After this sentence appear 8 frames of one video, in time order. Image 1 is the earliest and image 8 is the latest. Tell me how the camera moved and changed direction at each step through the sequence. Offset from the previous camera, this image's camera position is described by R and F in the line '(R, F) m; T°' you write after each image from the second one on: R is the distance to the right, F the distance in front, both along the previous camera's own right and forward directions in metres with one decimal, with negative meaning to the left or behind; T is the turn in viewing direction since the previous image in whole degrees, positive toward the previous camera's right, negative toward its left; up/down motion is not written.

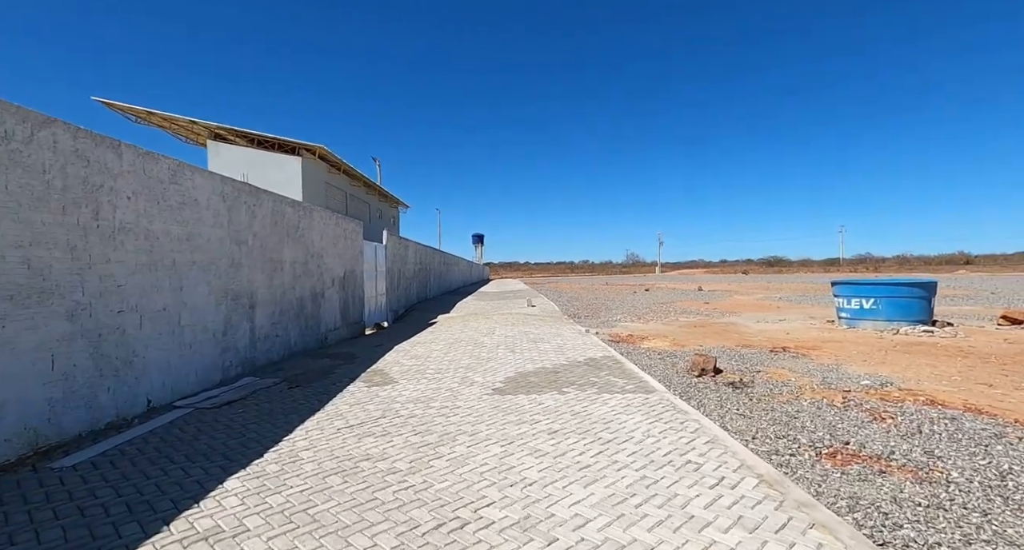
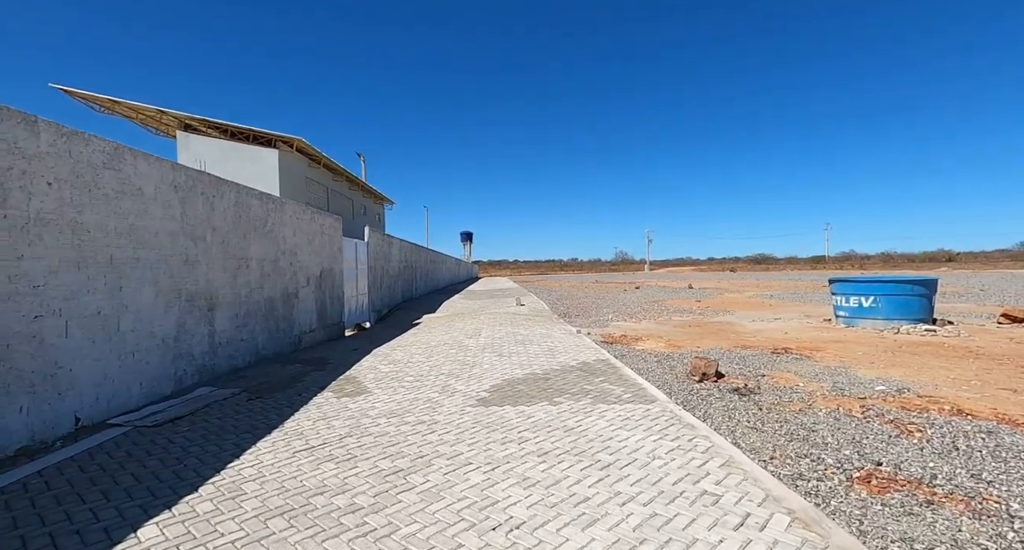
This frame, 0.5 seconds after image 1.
(0.0, +0.5) m; +1°
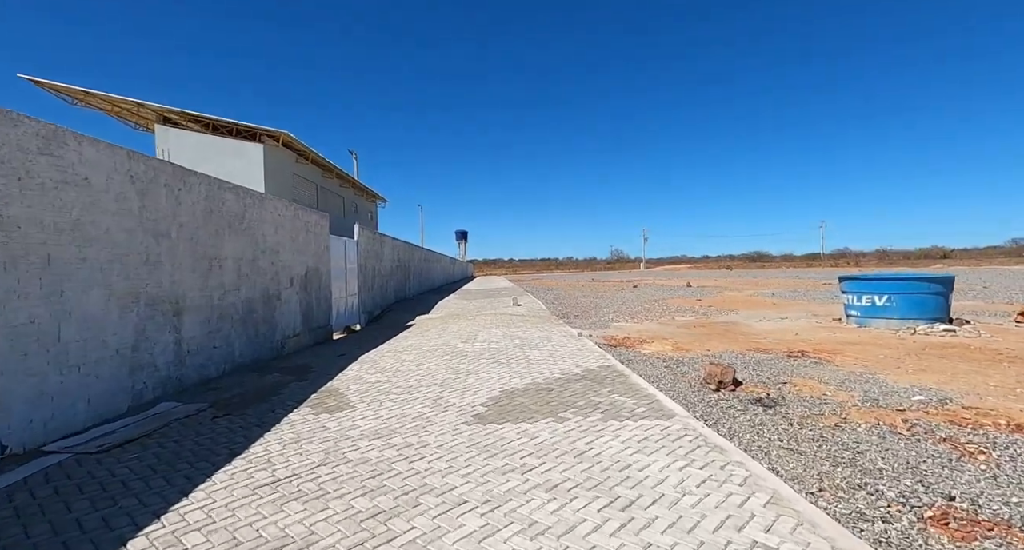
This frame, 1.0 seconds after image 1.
(0.0, +0.5) m; +1°
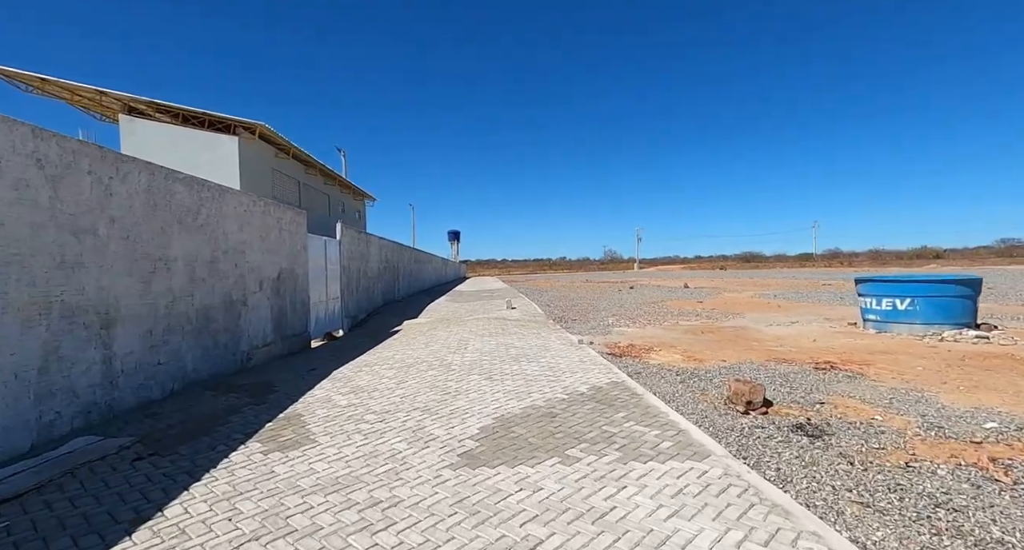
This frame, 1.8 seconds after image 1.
(0.0, +0.7) m; +1°
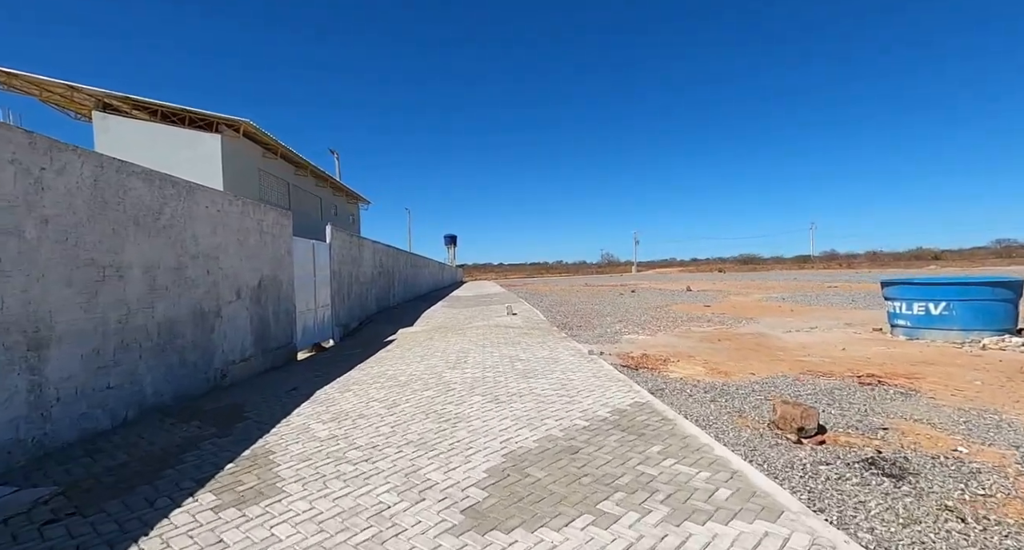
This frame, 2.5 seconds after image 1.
(-0.1, +0.7) m; 0°
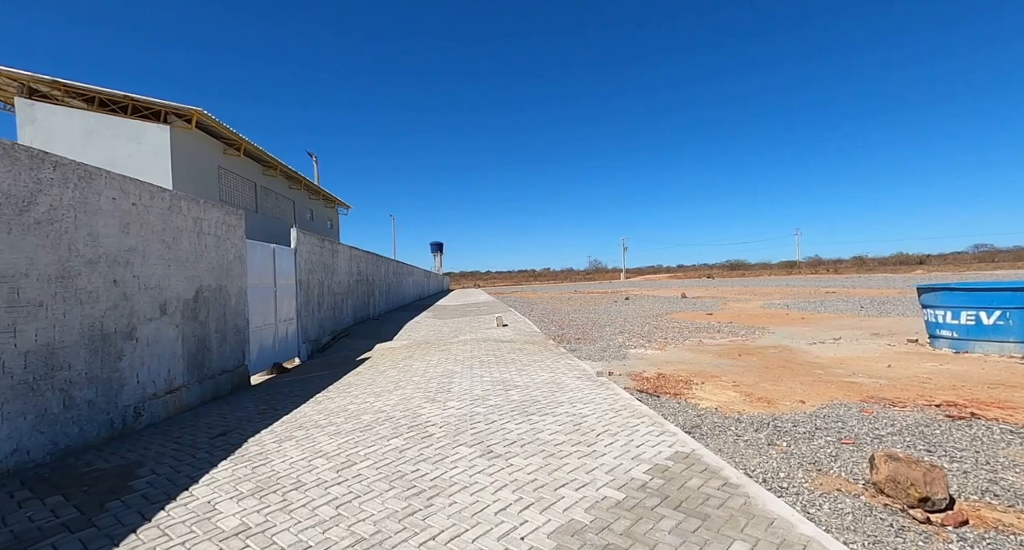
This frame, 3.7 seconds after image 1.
(-0.1, +1.2) m; +2°
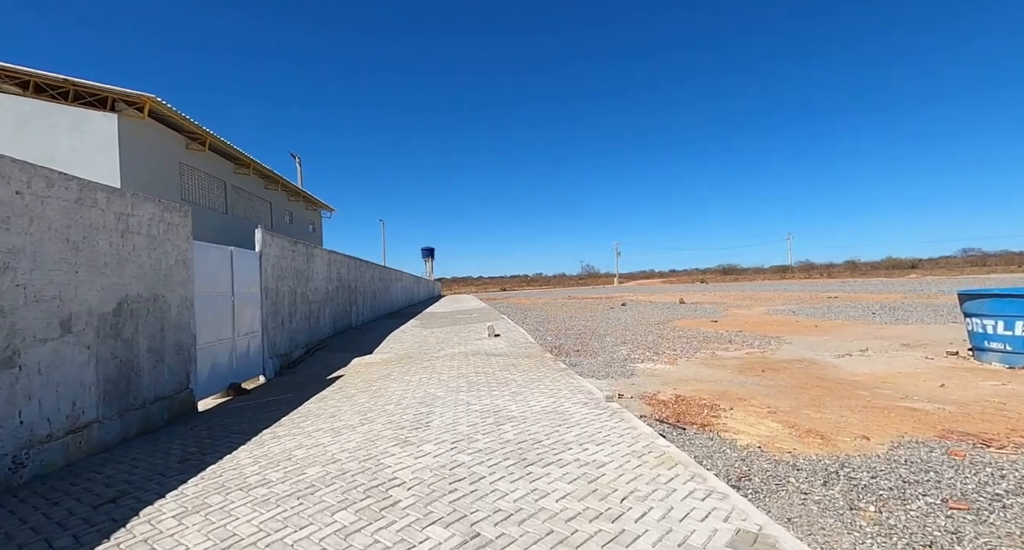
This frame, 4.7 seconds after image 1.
(0.0, +1.0) m; +1°
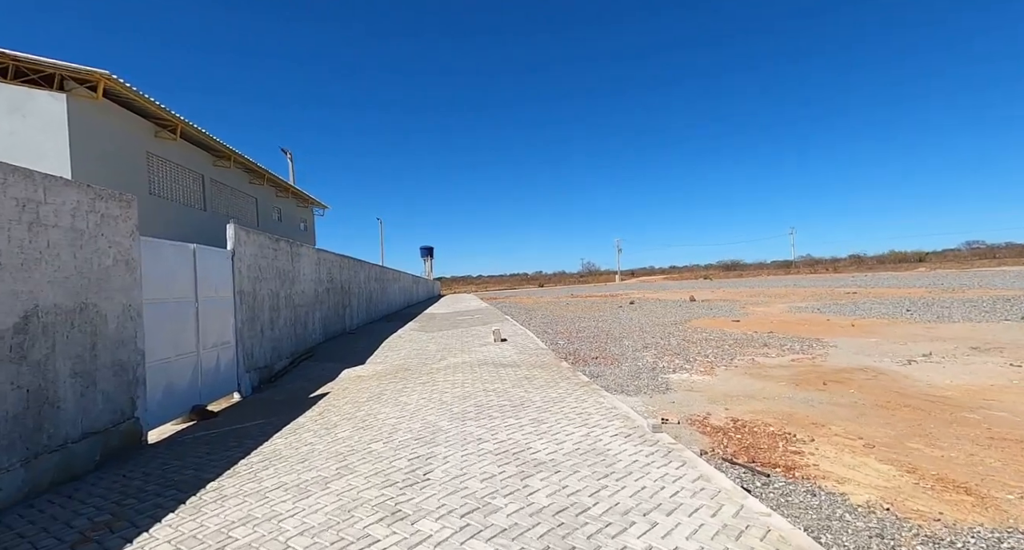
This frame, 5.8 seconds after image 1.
(-0.2, +1.1) m; 0°
